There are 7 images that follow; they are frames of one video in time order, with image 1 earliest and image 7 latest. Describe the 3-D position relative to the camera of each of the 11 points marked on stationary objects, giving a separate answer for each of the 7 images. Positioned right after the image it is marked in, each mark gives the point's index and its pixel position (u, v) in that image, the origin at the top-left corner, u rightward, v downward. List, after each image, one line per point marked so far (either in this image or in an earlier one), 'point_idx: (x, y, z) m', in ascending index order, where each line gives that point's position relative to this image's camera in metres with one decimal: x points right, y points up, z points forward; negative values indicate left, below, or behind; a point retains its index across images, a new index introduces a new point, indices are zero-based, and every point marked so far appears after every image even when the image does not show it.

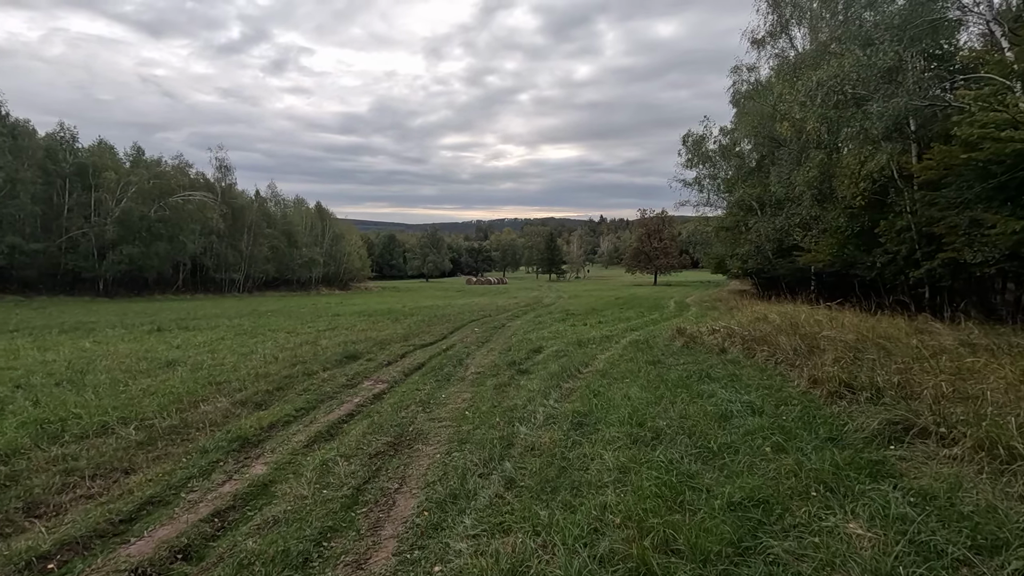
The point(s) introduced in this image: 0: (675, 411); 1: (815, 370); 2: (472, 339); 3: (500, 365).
0: (+1.9, -1.4, +6.1) m
1: (+4.4, -1.2, +7.8) m
2: (-1.2, -1.5, +15.5) m
3: (-0.2, -1.5, +10.3) m
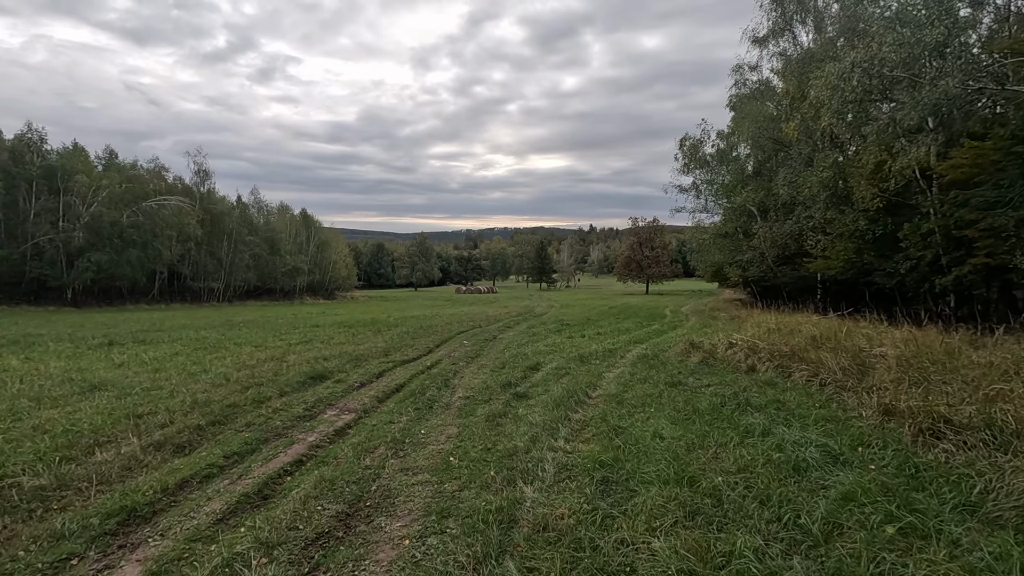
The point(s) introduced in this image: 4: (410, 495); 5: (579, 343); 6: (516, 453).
0: (+1.9, -1.5, +4.6) m
1: (+4.4, -1.3, +6.4) m
2: (-1.4, -1.7, +13.9) m
3: (-0.3, -1.7, +8.8) m
4: (-0.8, -1.6, +4.2) m
5: (+2.0, -1.7, +16.2) m
6: (0.0, -1.6, +5.0) m
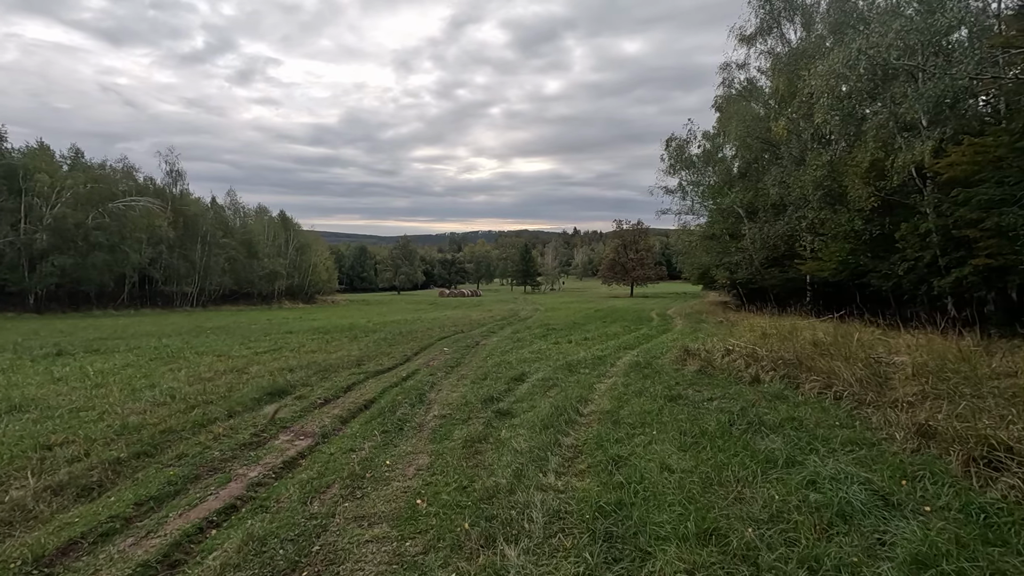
0: (+1.7, -1.5, +3.7) m
1: (+4.2, -1.3, +5.6) m
2: (-1.8, -1.8, +12.9) m
3: (-0.5, -1.7, +7.9) m
4: (-0.9, -1.7, +3.3) m
5: (+1.6, -1.8, +15.4) m
6: (-0.1, -1.6, +4.1) m
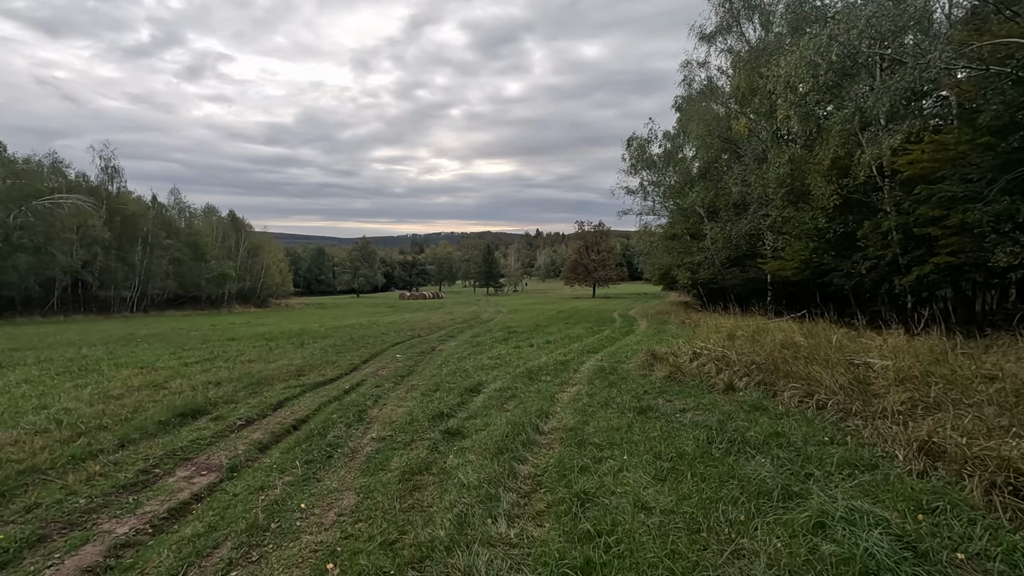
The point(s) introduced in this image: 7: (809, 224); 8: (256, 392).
0: (+1.4, -1.5, +3.0) m
1: (+3.7, -1.3, +5.0) m
2: (-2.7, -1.9, +11.9) m
3: (-1.2, -1.7, +6.9) m
4: (-1.2, -1.7, +2.3) m
5: (+0.4, -1.8, +14.6) m
6: (-0.5, -1.6, +3.2) m
7: (+9.3, +2.0, +16.7) m
8: (-4.4, -1.8, +9.2) m
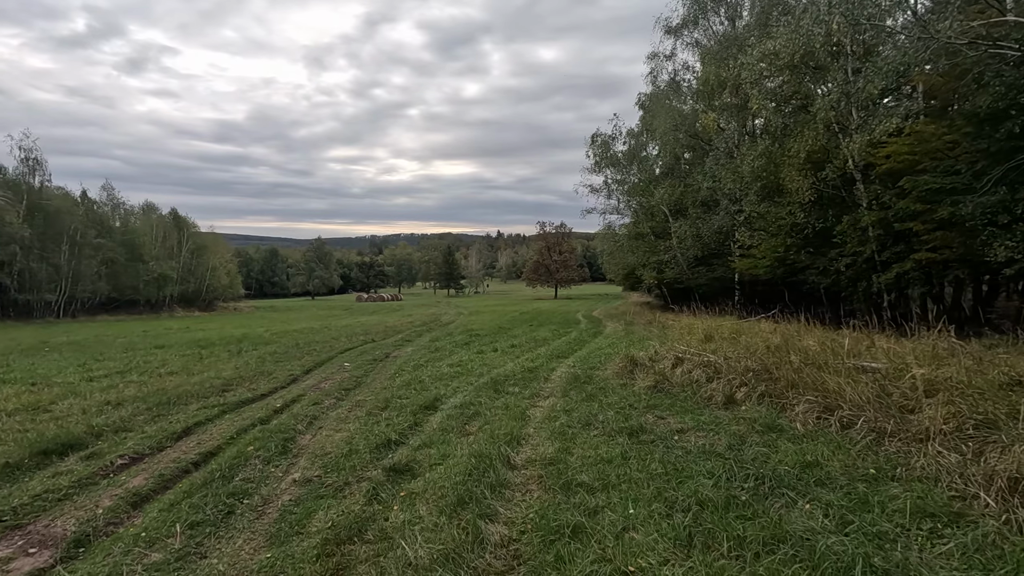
0: (+1.3, -1.4, +1.7) m
1: (+3.5, -1.3, +3.9) m
2: (-3.5, -1.9, +10.4) m
3: (-1.5, -1.7, +5.5) m
4: (-1.3, -1.6, +0.9) m
5: (-0.5, -1.8, +13.3) m
6: (-0.6, -1.6, +1.9) m
7: (+8.2, +2.0, +16.0) m
8: (-4.9, -1.8, +7.5) m
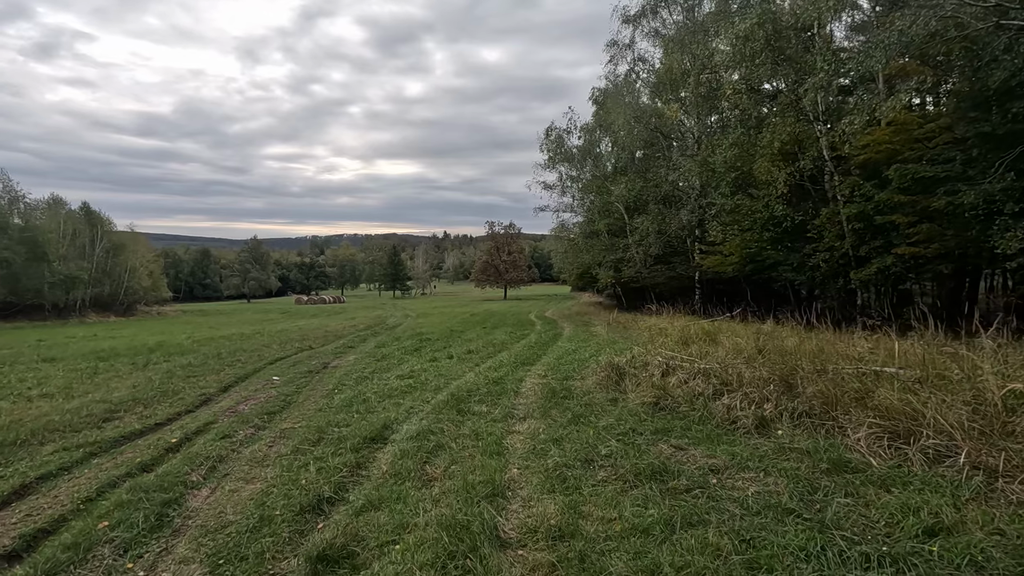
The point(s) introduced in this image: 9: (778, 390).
0: (+1.5, -1.4, +0.3) m
1: (+3.5, -1.2, +2.7) m
2: (-4.1, -1.8, +8.4) m
3: (-1.6, -1.7, +3.7) m
4: (-0.9, -1.6, -0.8) m
5: (-1.4, -1.8, +11.6) m
6: (-0.3, -1.5, +0.2) m
7: (+6.9, +2.1, +15.2) m
8: (-5.2, -1.8, +5.4) m
9: (+3.1, -1.1, +6.1) m
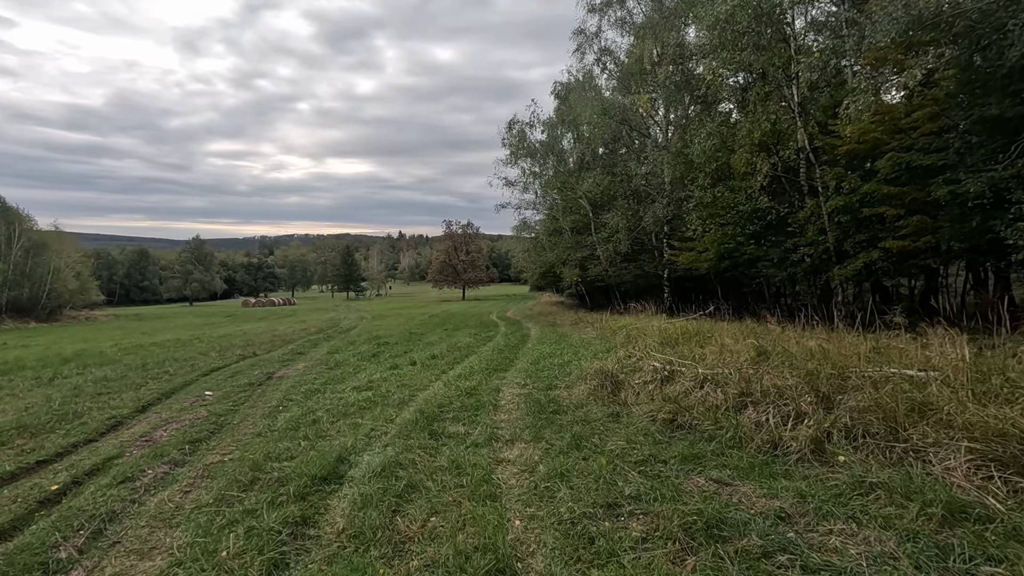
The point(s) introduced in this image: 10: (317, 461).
0: (+1.9, -1.3, -0.8) m
1: (+3.7, -1.1, +1.8) m
2: (-4.3, -1.8, +6.8) m
3: (-1.5, -1.6, +2.4) m
4: (-0.4, -1.5, -2.1) m
5: (-1.9, -1.8, +10.2) m
6: (+0.1, -1.5, -1.0) m
7: (+6.1, +2.2, +14.5) m
8: (-5.2, -1.8, +3.8) m
9: (+3.0, -1.0, +5.2) m
10: (-1.9, -1.6, +5.1) m
